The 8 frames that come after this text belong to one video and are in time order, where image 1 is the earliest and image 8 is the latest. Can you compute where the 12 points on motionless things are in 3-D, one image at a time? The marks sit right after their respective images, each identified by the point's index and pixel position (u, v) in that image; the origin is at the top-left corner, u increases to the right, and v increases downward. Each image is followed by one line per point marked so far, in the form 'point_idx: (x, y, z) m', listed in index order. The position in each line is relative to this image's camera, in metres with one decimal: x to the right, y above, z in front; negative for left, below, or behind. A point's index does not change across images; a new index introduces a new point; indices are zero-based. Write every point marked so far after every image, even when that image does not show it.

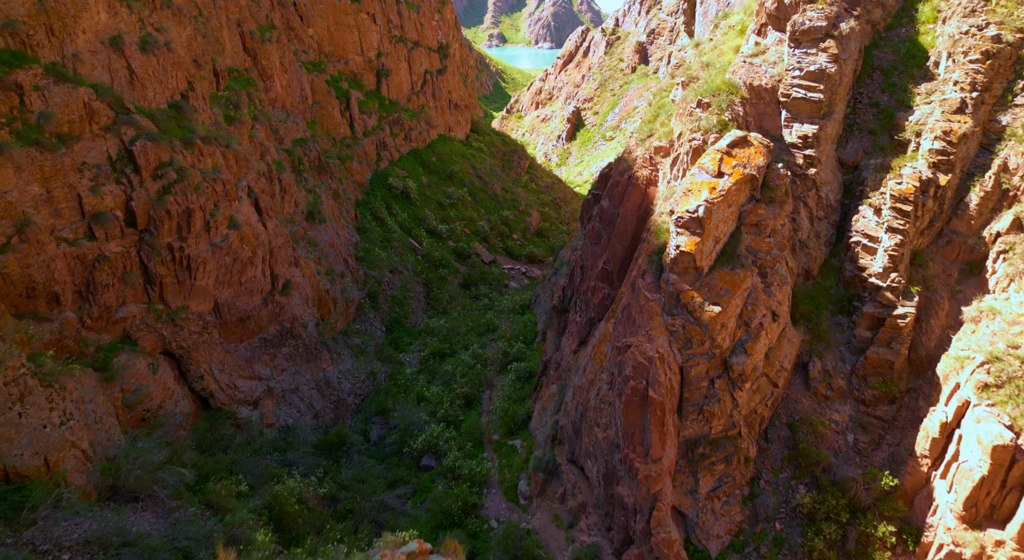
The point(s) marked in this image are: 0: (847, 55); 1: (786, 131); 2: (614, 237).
0: (+7.6, +5.1, +14.6) m
1: (+6.3, +3.4, +14.8) m
2: (+2.8, +1.2, +17.5) m
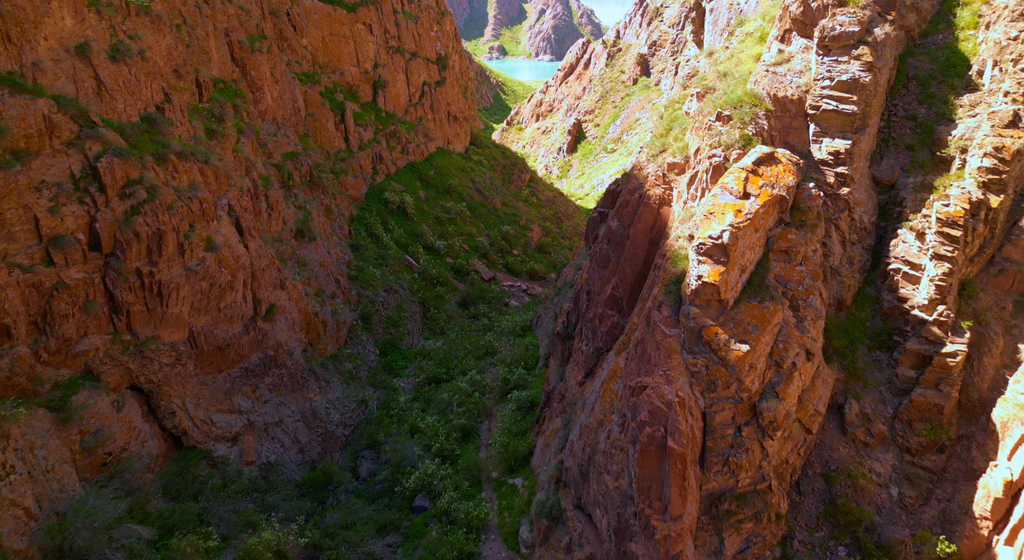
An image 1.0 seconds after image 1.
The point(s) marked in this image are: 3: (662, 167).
0: (+7.7, +4.5, +13.2) m
1: (+6.3, +2.8, +13.4) m
2: (+2.8, +0.5, +16.0) m
3: (+3.6, +2.7, +15.5) m
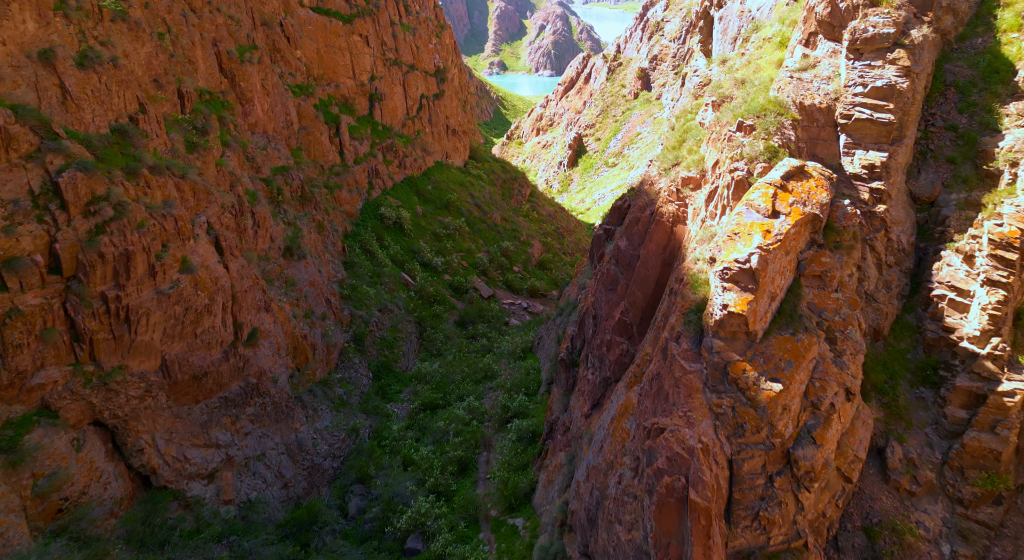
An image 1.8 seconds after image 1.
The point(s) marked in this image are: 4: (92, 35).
0: (+7.7, +4.0, +12.0) m
1: (+6.3, +2.3, +12.2) m
2: (+2.8, -0.1, +14.7) m
3: (+3.6, +2.2, +14.3) m
4: (-10.3, +6.0, +15.8) m
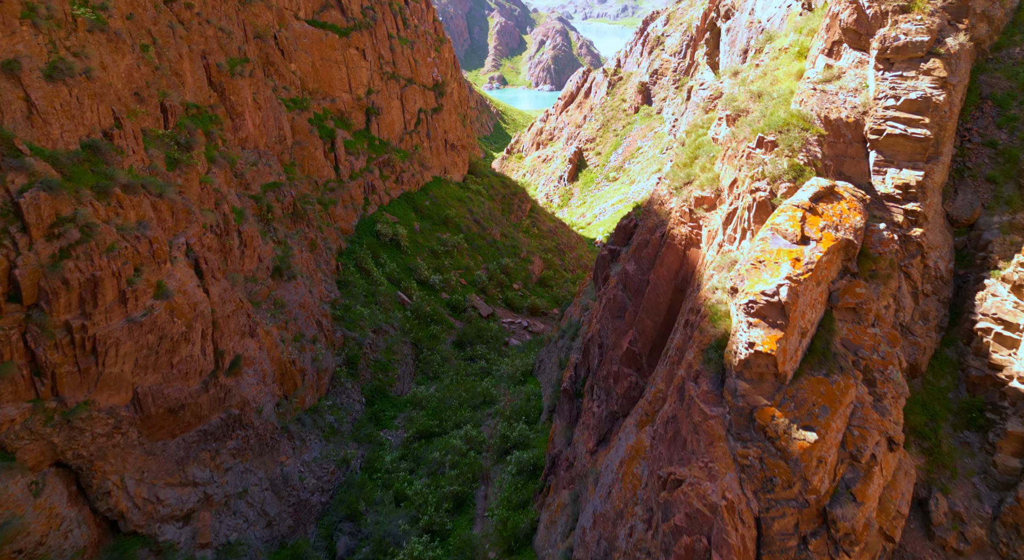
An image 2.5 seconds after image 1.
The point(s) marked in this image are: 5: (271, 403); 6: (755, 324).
0: (+7.6, +3.5, +11.0) m
1: (+6.3, +1.8, +11.1) m
2: (+2.8, -0.7, +13.6) m
3: (+3.6, +1.6, +13.2) m
4: (-10.4, +5.4, +14.8) m
5: (-7.2, -3.7, +19.0) m
6: (+3.4, -0.6, +9.0) m
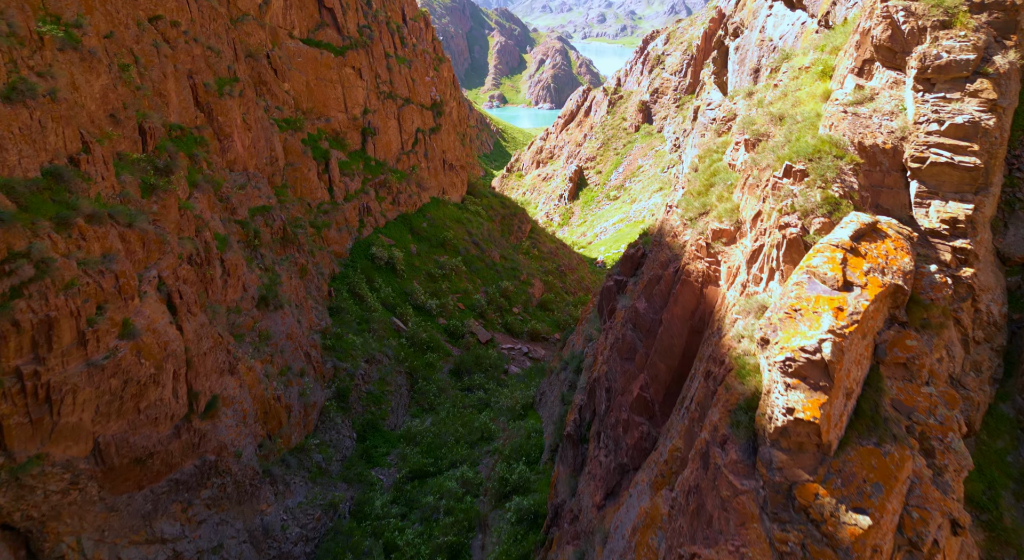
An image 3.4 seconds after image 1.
0: (+7.6, +2.8, +9.8) m
1: (+6.3, +1.1, +9.9) m
2: (+2.8, -1.4, +12.4) m
3: (+3.6, +0.8, +12.0) m
4: (-10.4, +4.6, +13.7) m
5: (-7.2, -4.6, +17.7) m
6: (+3.4, -1.3, +7.8) m
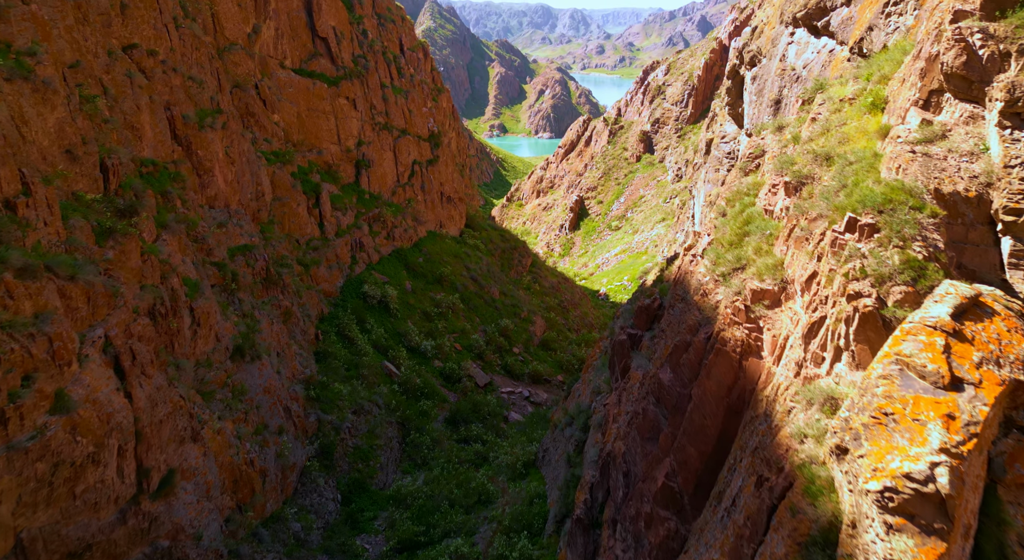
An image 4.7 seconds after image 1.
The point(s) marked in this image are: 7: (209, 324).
0: (+7.6, +1.8, +8.0) m
1: (+6.3, +0.1, +8.0) m
2: (+2.8, -2.5, +10.4) m
3: (+3.6, -0.2, +10.1) m
4: (-10.4, +3.5, +11.9) m
5: (-7.2, -5.9, +15.5) m
6: (+3.4, -2.2, +5.8) m
7: (-8.8, -1.3, +18.6) m
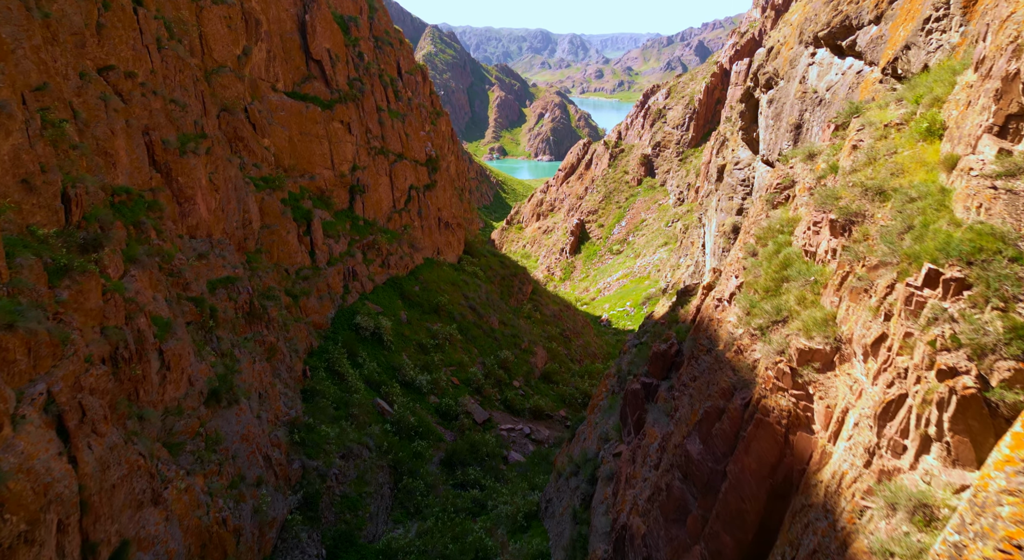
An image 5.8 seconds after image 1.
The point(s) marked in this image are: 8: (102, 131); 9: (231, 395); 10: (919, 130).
0: (+7.6, +1.1, +6.5) m
1: (+6.3, -0.6, +6.4) m
2: (+2.8, -3.3, +8.7) m
3: (+3.6, -1.0, +8.5) m
4: (-10.4, +2.6, +10.5) m
5: (-7.2, -6.8, +13.8) m
6: (+3.4, -2.8, +4.1) m
7: (-8.8, -2.3, +17.0) m
8: (-12.1, +4.4, +18.6) m
9: (-8.3, -3.4, +18.9) m
10: (+6.3, +2.3, +9.9) m
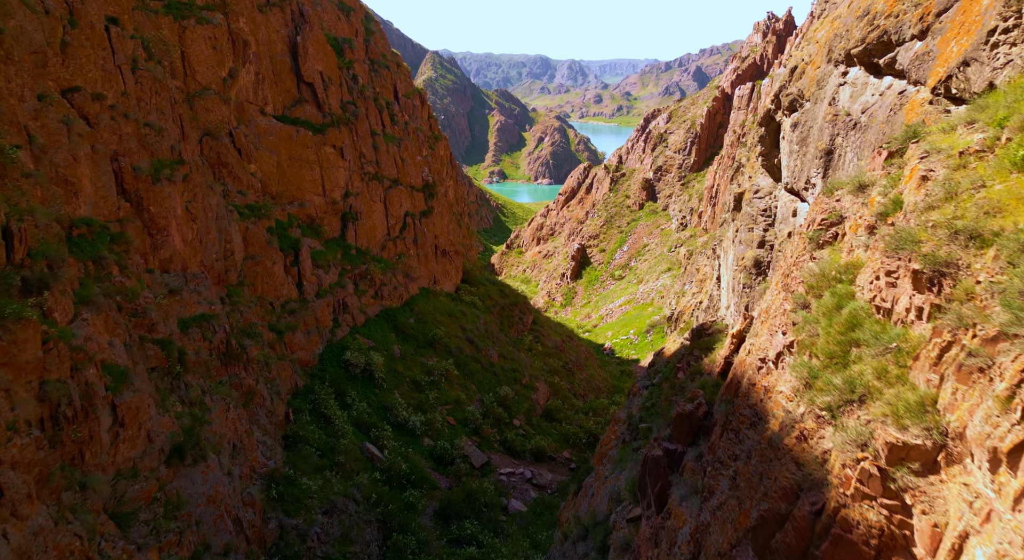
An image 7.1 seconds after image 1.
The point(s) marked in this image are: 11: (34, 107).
0: (+7.7, +0.4, +4.7) m
1: (+6.3, -1.3, +4.5) m
2: (+2.8, -4.0, +6.7) m
3: (+3.7, -1.7, +6.6) m
4: (-10.3, +1.8, +8.7) m
5: (-7.1, -7.8, +11.6) m
6: (+3.4, -3.4, +2.1) m
7: (-8.7, -3.3, +15.0) m
8: (-12.0, +3.3, +16.9) m
9: (-8.2, -4.5, +16.9) m
10: (+6.3, +1.5, +8.1) m
11: (-12.3, +4.5, +16.4) m
